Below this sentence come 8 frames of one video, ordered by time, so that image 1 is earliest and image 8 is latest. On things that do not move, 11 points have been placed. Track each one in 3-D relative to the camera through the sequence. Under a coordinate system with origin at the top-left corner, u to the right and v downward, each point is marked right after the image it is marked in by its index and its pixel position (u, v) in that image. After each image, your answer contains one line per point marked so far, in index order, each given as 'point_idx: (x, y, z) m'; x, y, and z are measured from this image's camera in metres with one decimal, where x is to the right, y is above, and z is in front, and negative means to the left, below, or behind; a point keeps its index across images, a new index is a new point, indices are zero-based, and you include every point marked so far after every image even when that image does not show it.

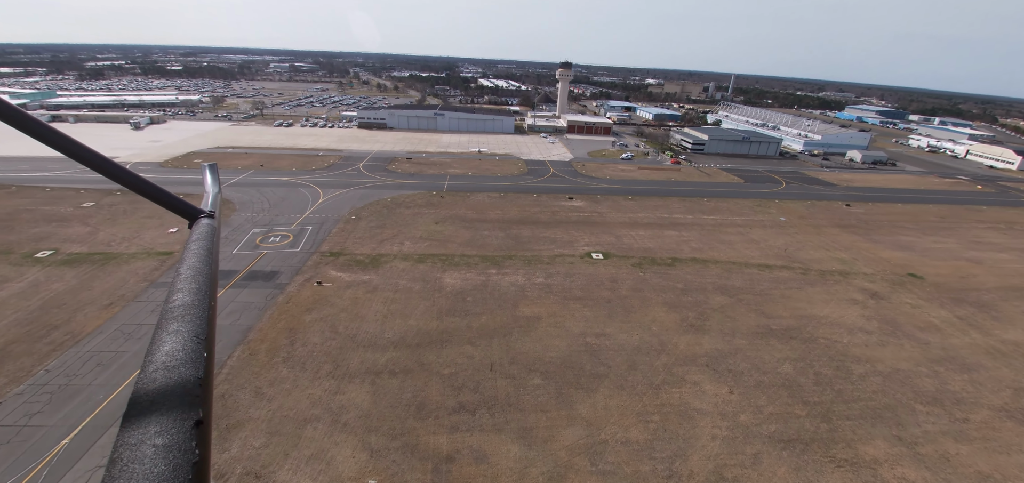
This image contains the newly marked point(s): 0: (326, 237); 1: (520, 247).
0: (-9.4, +0.3, +19.8) m
1: (+0.4, -0.3, +19.9) m
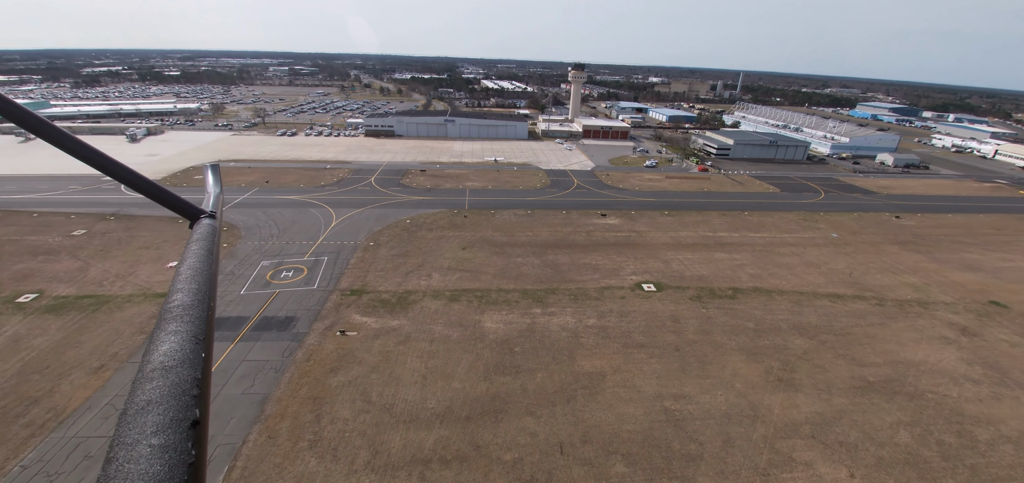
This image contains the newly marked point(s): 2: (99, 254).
0: (-7.5, -1.2, +17.7) m
1: (+2.2, -1.7, +17.8) m
2: (-19.6, -0.6, +18.8) m
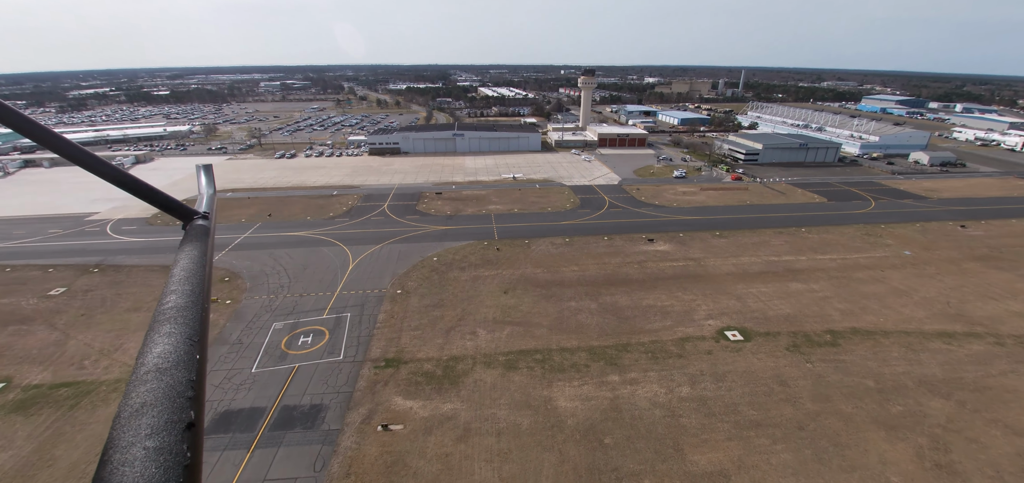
0: (-5.3, -3.3, +14.9) m
1: (+4.5, -3.4, +15.1) m
2: (-17.4, -3.2, +15.9) m
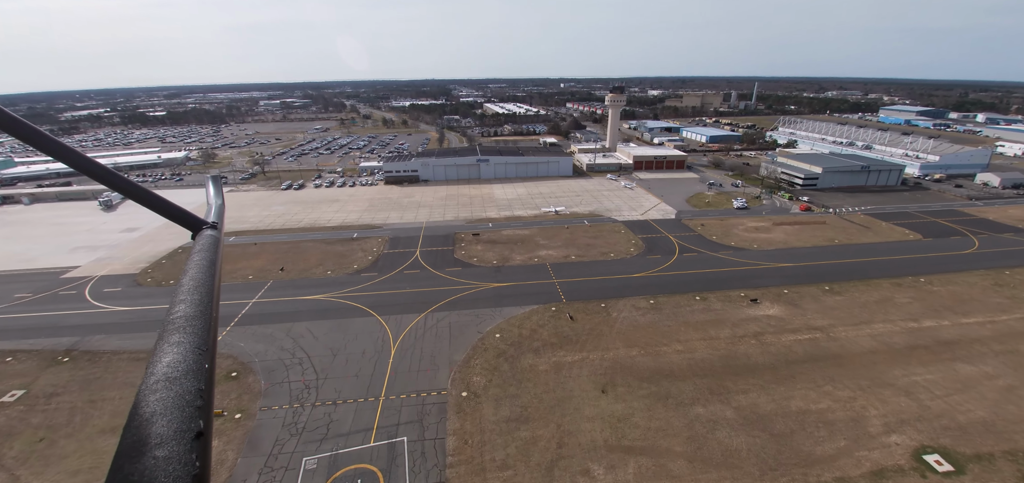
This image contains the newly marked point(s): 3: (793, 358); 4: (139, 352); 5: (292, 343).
0: (-1.8, -6.1, +10.7) m
1: (+7.9, -6.0, +11.0) m
2: (-14.0, -6.2, +11.6) m
3: (+10.8, -4.4, +15.1) m
4: (-15.0, -4.4, +15.8) m
5: (-8.7, -4.0, +15.8) m
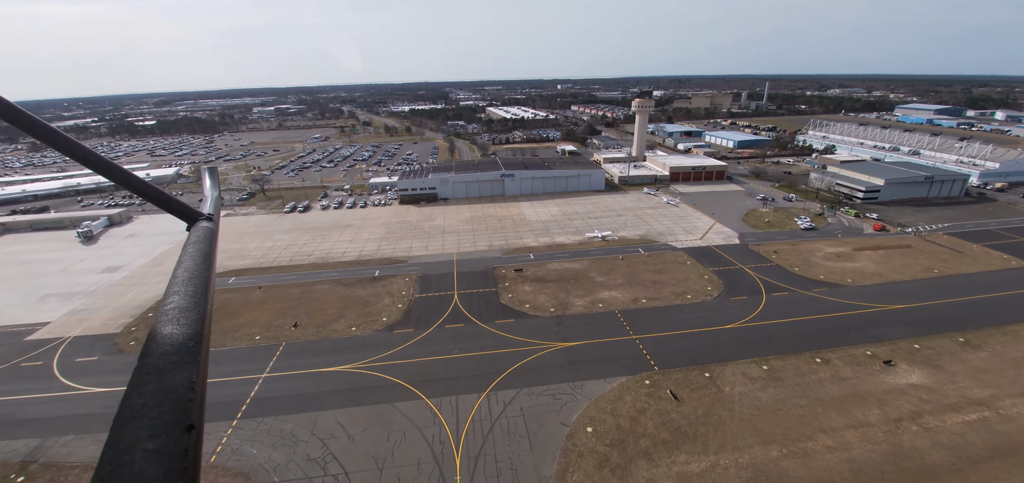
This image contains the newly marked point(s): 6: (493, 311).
0: (+1.2, -8.2, +7.1) m
1: (+11.0, -7.9, +7.5) m
2: (-10.9, -8.5, +7.8) m
3: (+13.8, -6.2, +11.6) m
4: (-12.0, -6.6, +12.0) m
5: (-5.8, -6.2, +12.1) m
6: (-0.9, -3.4, +18.5) m
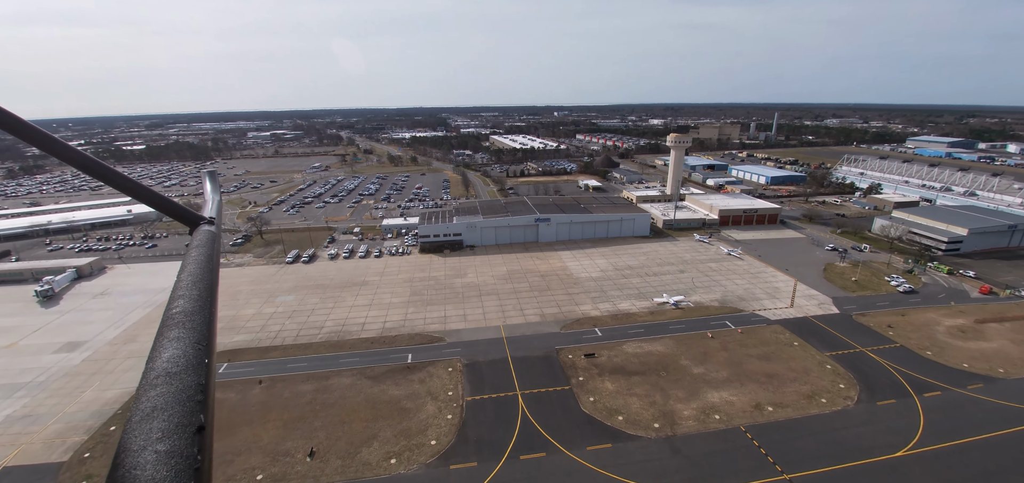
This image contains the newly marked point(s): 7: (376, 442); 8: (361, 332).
0: (+4.6, -10.8, +2.3) m
1: (+14.4, -10.6, +2.9) m
2: (-7.5, -11.1, +2.7) m
3: (+17.1, -9.1, +7.2) m
4: (-8.7, -9.5, +7.0) m
5: (-2.5, -9.1, +7.2) m
6: (+2.2, -6.6, +13.9) m
7: (-4.6, -6.8, +13.4) m
8: (-7.6, -4.6, +19.6) m
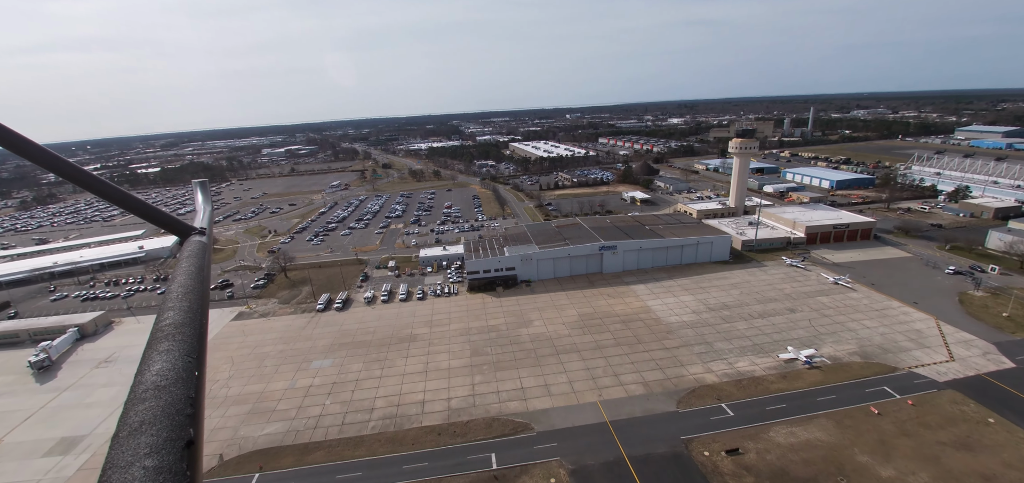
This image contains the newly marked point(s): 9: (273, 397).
0: (+8.3, -12.6, -2.1) m
1: (+18.1, -12.1, -1.7) m
2: (-3.8, -13.3, -1.4) m
3: (+20.8, -10.6, +2.5) m
4: (-4.9, -11.8, +2.9) m
5: (+1.3, -11.2, +3.0) m
6: (+6.1, -8.6, +9.6) m
7: (-0.7, -9.0, +9.2) m
8: (-3.7, -7.0, +15.6) m
9: (-10.3, -6.7, +16.9) m
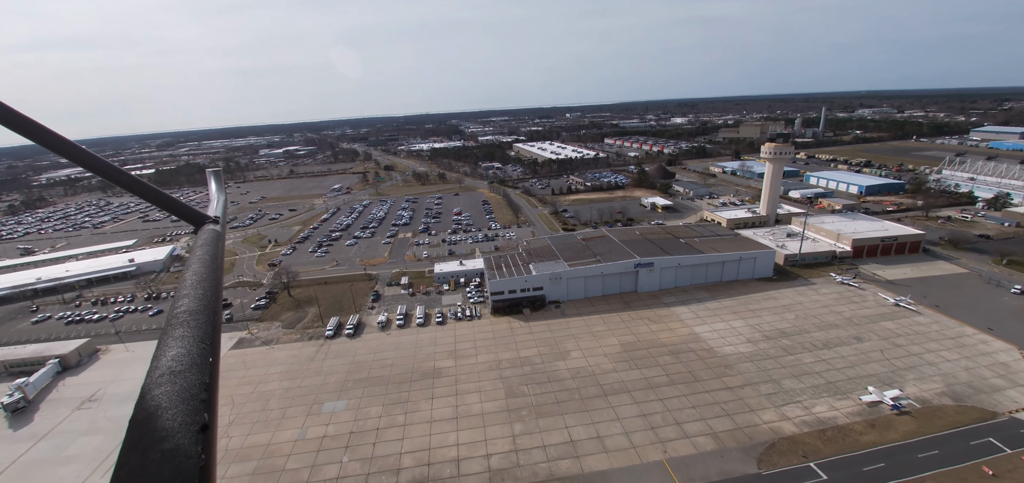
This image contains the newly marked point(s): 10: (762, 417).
0: (+10.2, -13.7, -4.3) m
1: (+19.9, -13.2, -3.9) m
2: (-1.9, -14.4, -3.7) m
3: (+22.6, -11.6, +0.4) m
4: (-3.1, -12.9, +0.6) m
5: (+3.1, -12.3, +0.7) m
6: (+7.9, -9.7, +7.3) m
7: (+1.1, -10.1, +6.9) m
8: (-2.0, -8.0, +13.3) m
9: (-8.6, -7.8, +14.6) m
10: (+9.4, -6.7, +15.2) m
